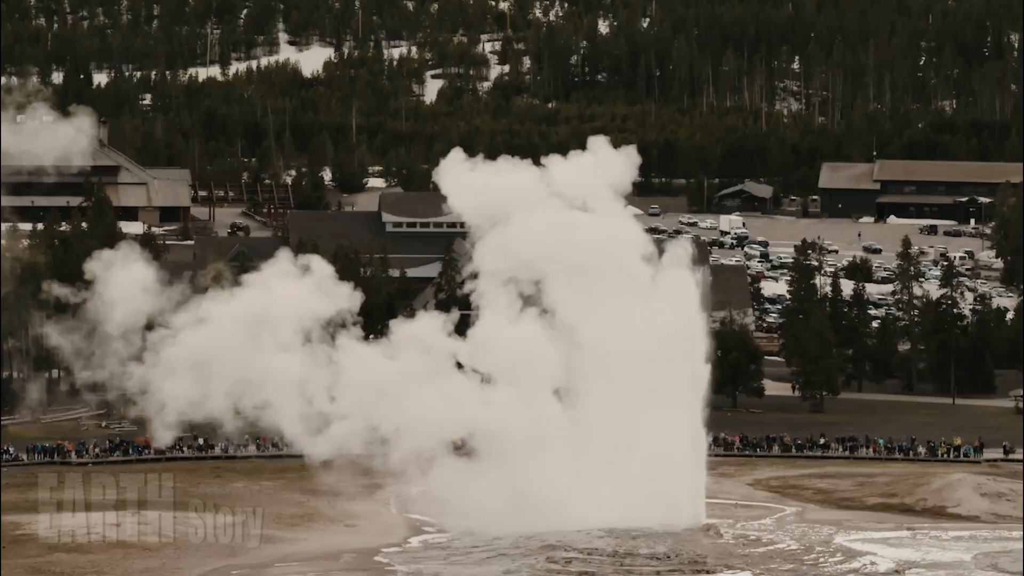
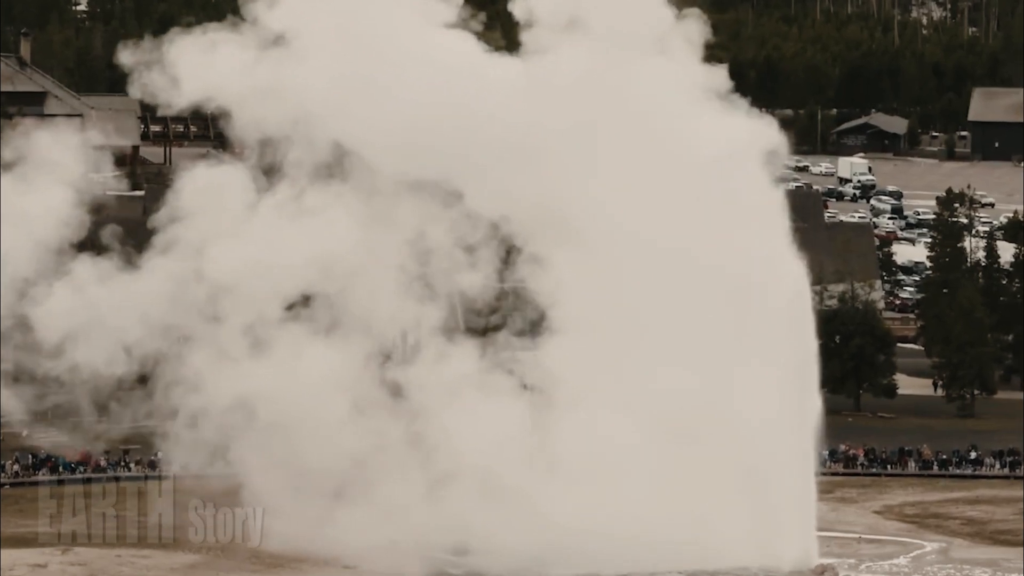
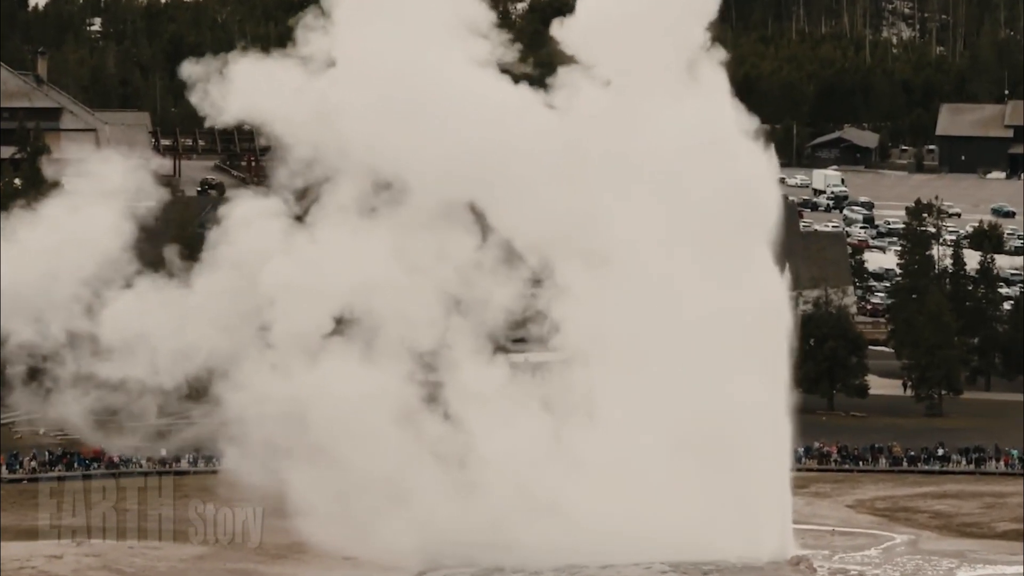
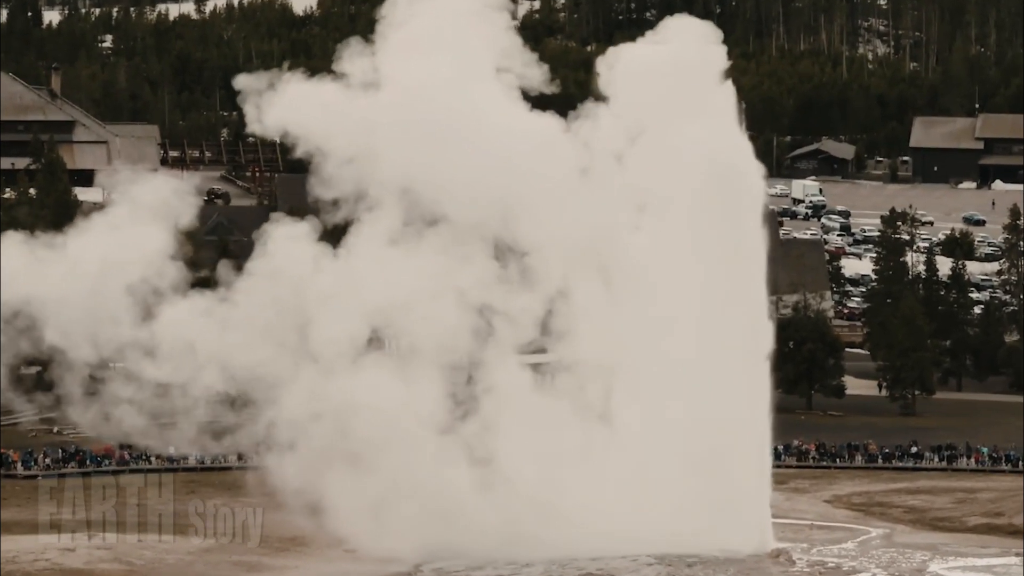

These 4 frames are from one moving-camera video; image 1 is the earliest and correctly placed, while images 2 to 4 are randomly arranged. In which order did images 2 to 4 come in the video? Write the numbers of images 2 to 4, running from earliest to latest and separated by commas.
4, 3, 2
